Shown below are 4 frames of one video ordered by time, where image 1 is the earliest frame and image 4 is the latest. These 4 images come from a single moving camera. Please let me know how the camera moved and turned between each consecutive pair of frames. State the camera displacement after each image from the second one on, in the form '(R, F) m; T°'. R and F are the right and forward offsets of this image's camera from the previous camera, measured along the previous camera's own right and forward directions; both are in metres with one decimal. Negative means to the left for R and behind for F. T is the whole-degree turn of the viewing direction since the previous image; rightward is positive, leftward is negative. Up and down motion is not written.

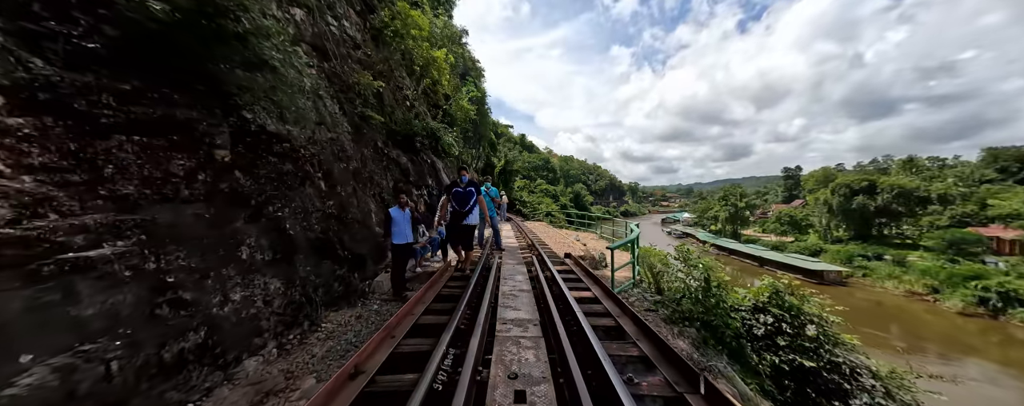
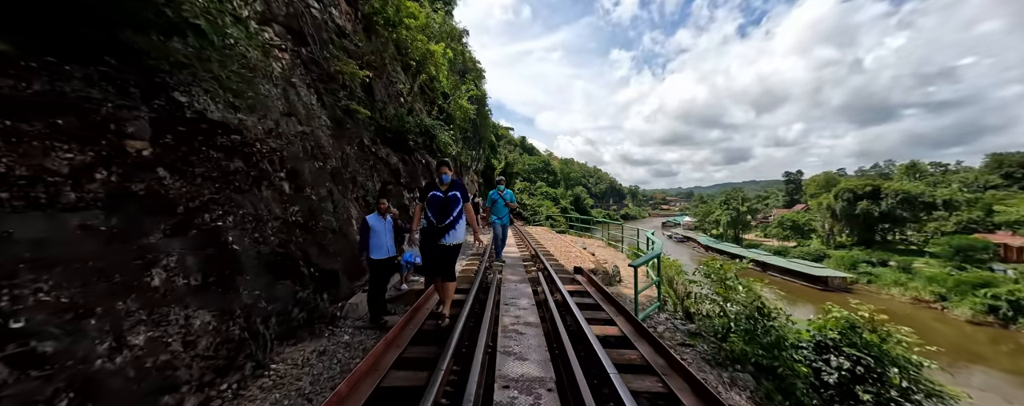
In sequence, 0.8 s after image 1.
(0.0, +0.8) m; 0°
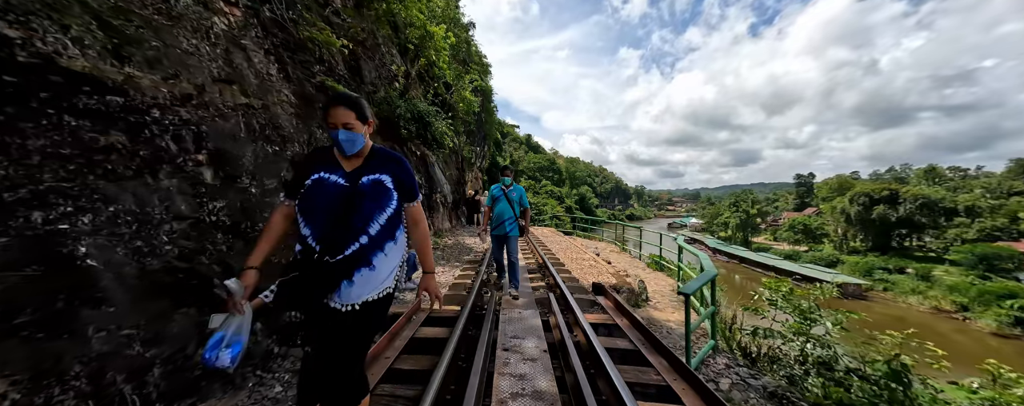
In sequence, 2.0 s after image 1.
(0.0, +1.1) m; -1°
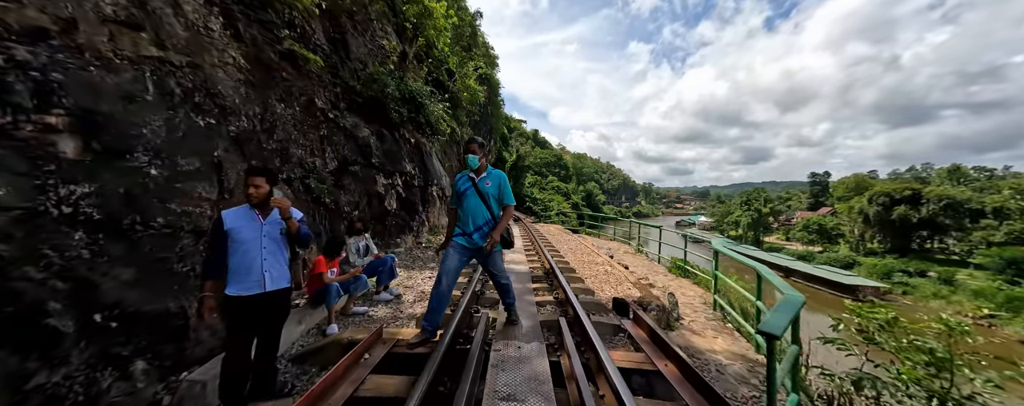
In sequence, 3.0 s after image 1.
(+0.1, +1.0) m; -1°
